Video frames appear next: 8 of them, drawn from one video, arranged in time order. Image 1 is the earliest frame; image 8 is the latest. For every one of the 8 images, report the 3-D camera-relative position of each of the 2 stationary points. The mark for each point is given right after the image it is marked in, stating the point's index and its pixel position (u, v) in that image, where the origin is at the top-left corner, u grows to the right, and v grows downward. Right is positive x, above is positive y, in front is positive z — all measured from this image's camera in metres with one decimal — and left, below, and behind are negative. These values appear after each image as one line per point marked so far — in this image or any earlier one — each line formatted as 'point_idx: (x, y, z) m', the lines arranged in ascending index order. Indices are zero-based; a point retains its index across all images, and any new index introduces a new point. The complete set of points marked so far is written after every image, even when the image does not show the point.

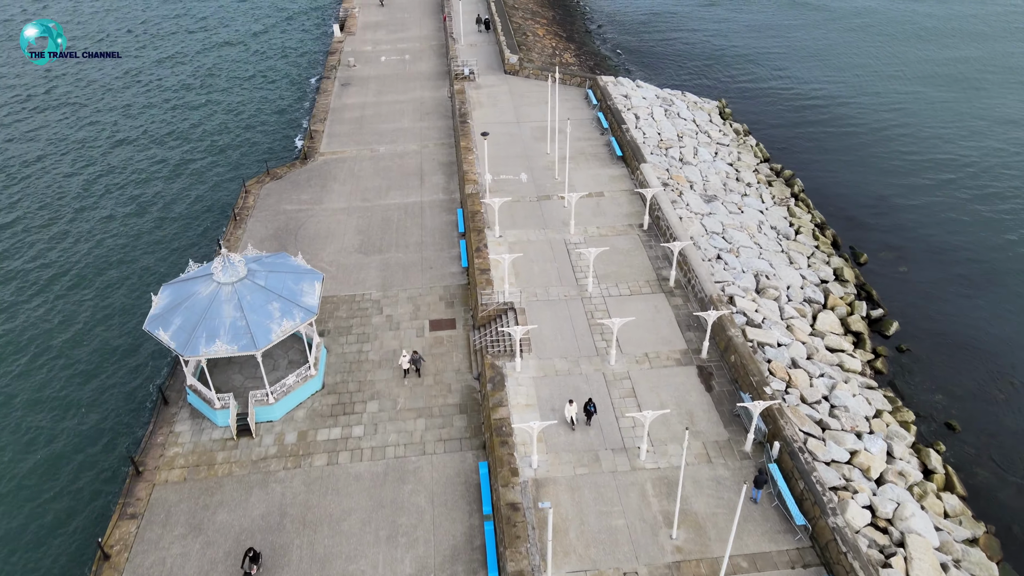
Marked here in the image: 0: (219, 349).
0: (-8.6, -1.8, +18.8) m
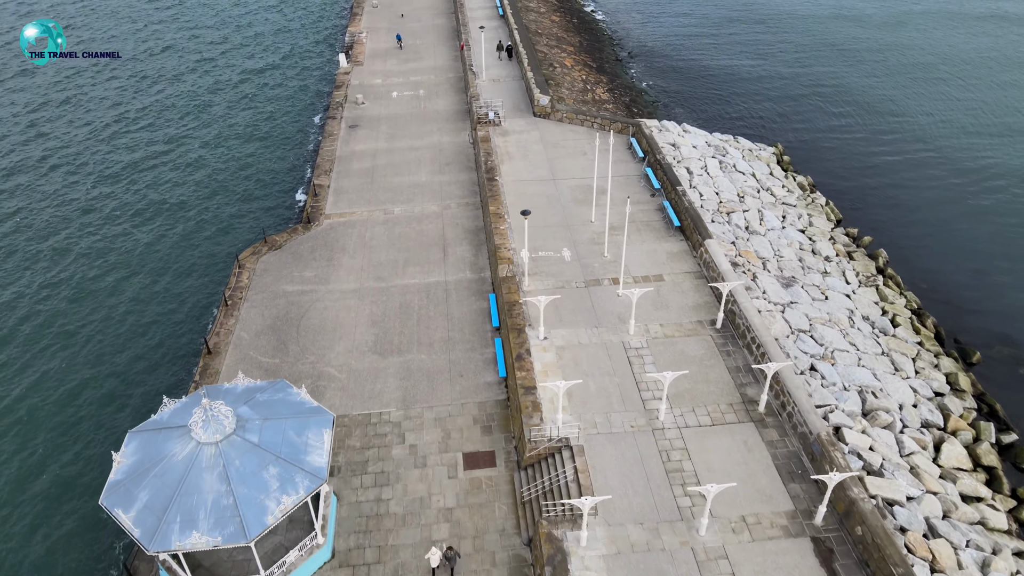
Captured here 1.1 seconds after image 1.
0: (-7.0, -5.6, +14.3) m
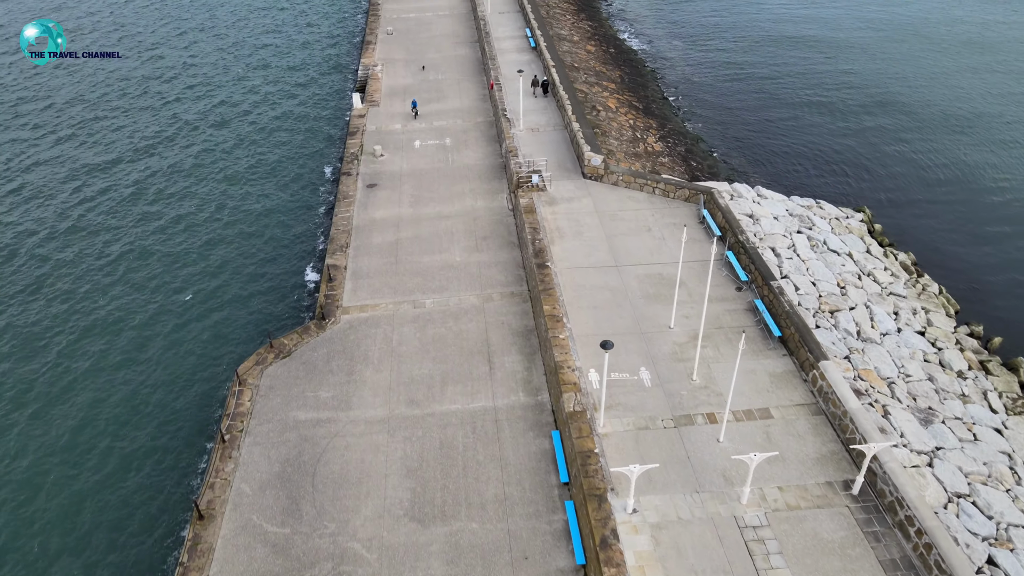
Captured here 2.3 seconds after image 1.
0: (-4.9, -9.8, +9.4) m
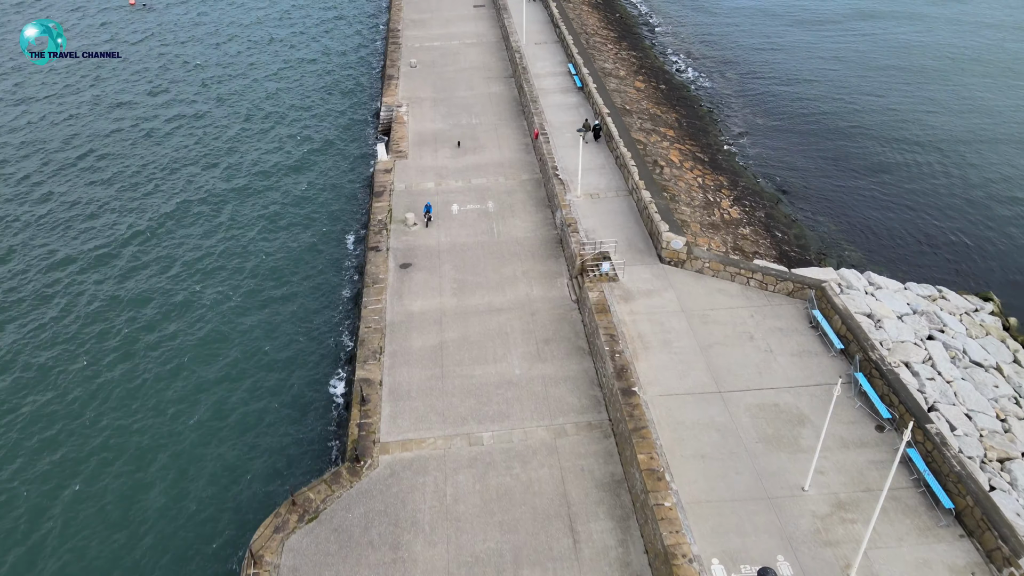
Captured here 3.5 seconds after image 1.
0: (-2.5, -13.9, +4.5) m
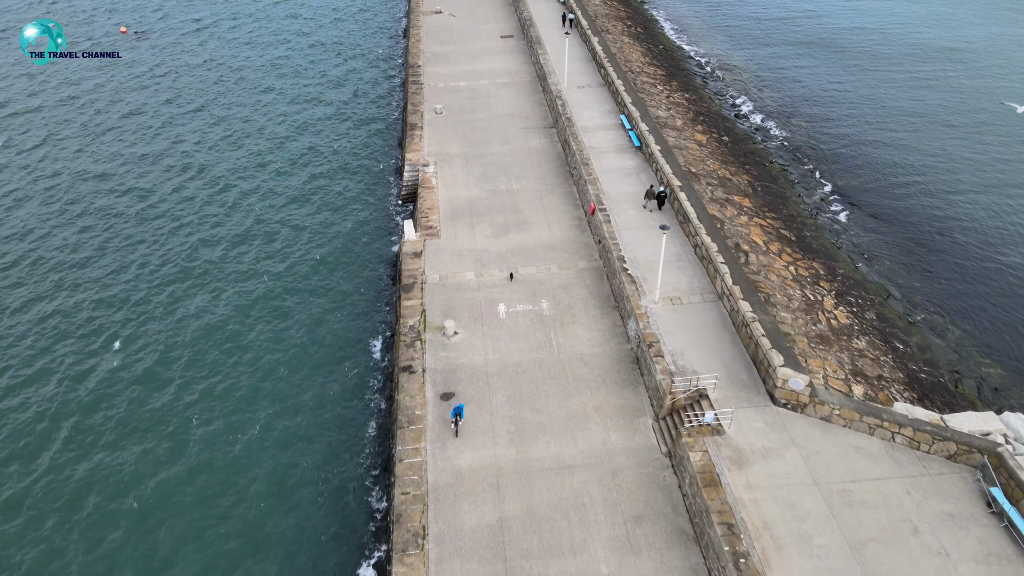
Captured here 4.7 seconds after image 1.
0: (-0.2, -18.5, -0.7) m
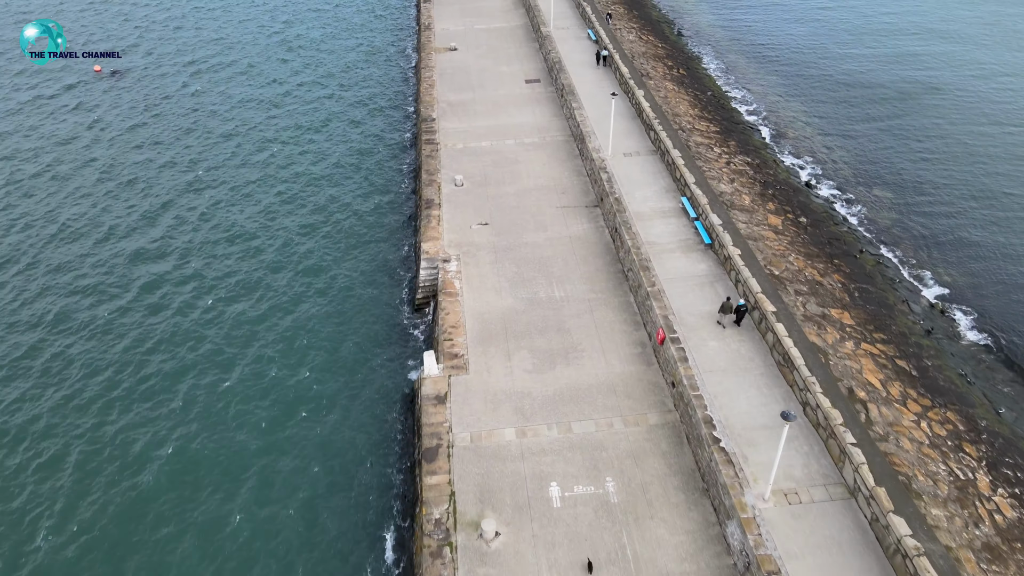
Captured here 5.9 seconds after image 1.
0: (+1.4, -23.7, -6.6) m
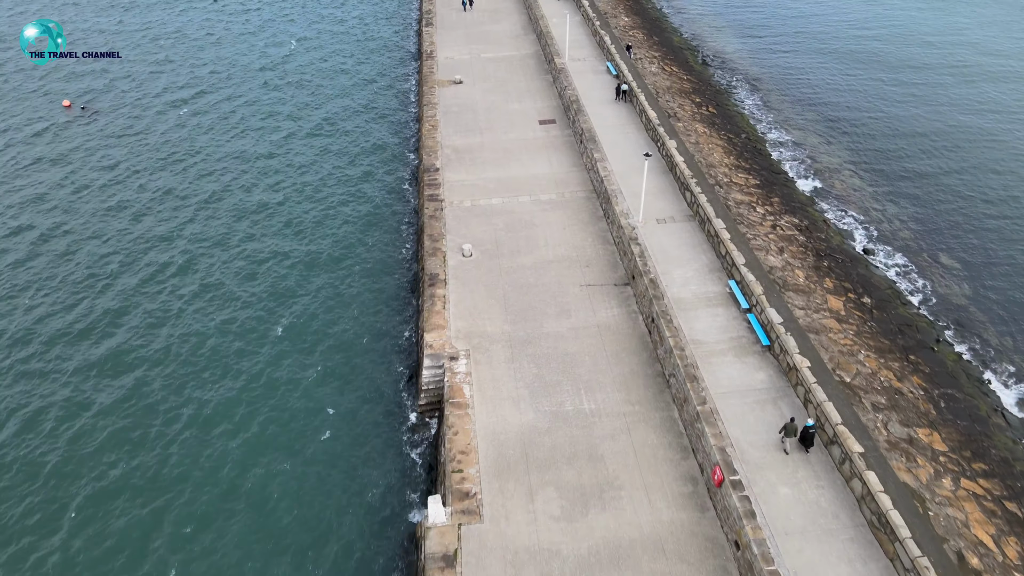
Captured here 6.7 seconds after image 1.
0: (+2.1, -27.4, -10.7) m
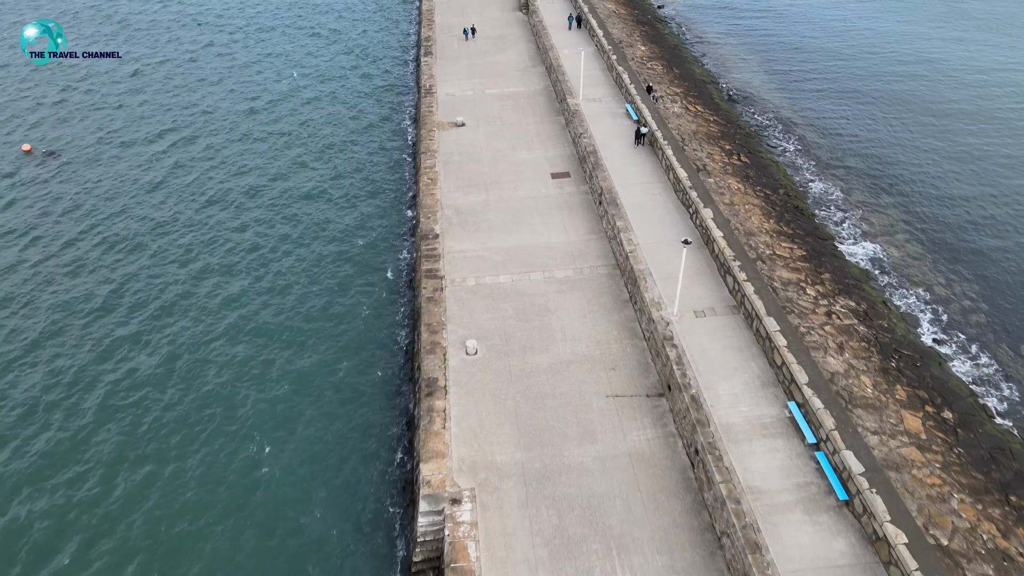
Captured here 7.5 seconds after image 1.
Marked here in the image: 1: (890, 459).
0: (+2.5, -31.2, -14.9) m
1: (+11.4, -5.1, +19.4) m
